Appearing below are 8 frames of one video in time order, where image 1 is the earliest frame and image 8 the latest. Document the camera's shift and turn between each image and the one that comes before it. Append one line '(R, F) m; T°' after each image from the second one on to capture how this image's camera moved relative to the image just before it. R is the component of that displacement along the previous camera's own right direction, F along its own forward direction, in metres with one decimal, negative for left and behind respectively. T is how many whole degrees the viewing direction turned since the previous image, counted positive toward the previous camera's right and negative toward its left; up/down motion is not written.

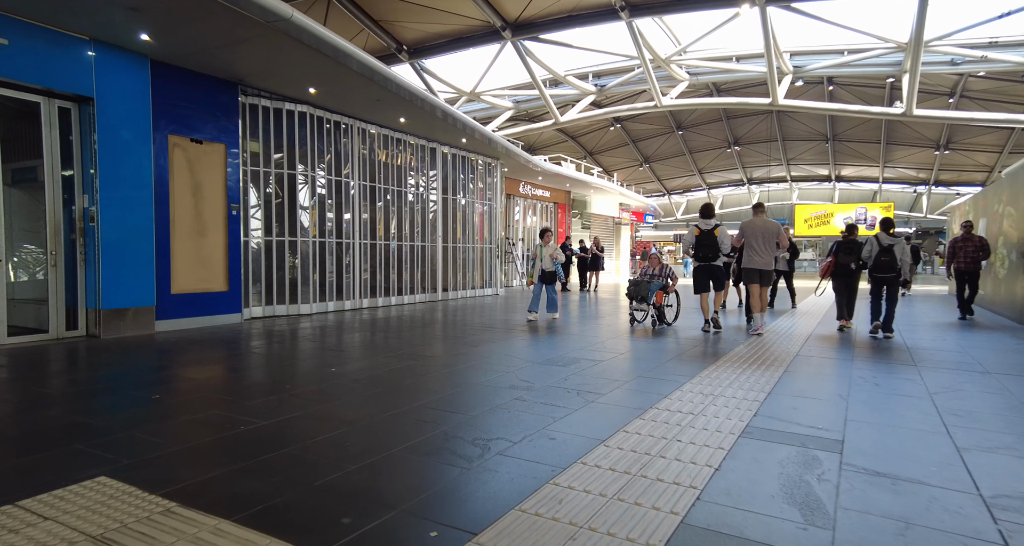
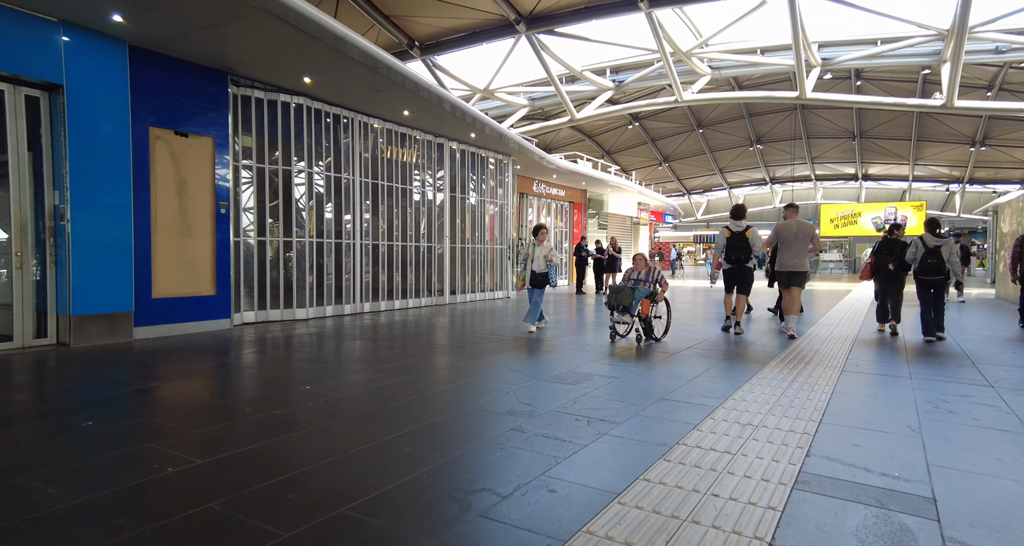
(+0.1, +0.7) m; -2°
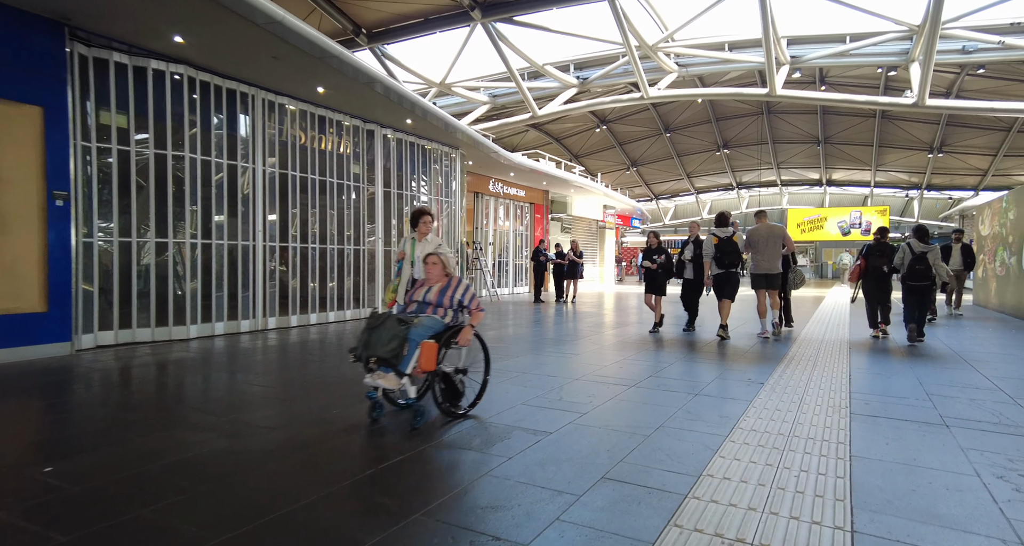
(+0.5, +1.4) m; +3°
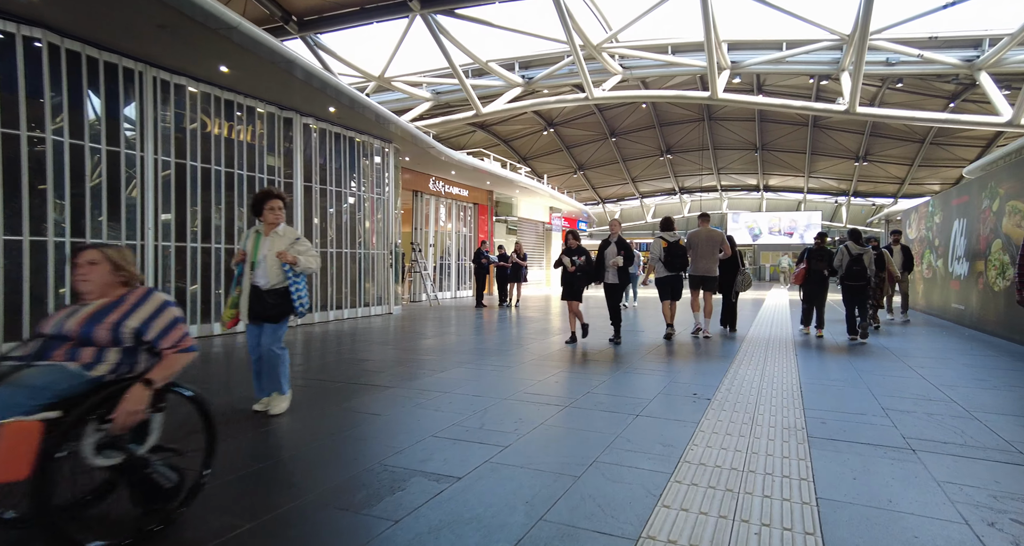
(+0.2, +0.6) m; +5°
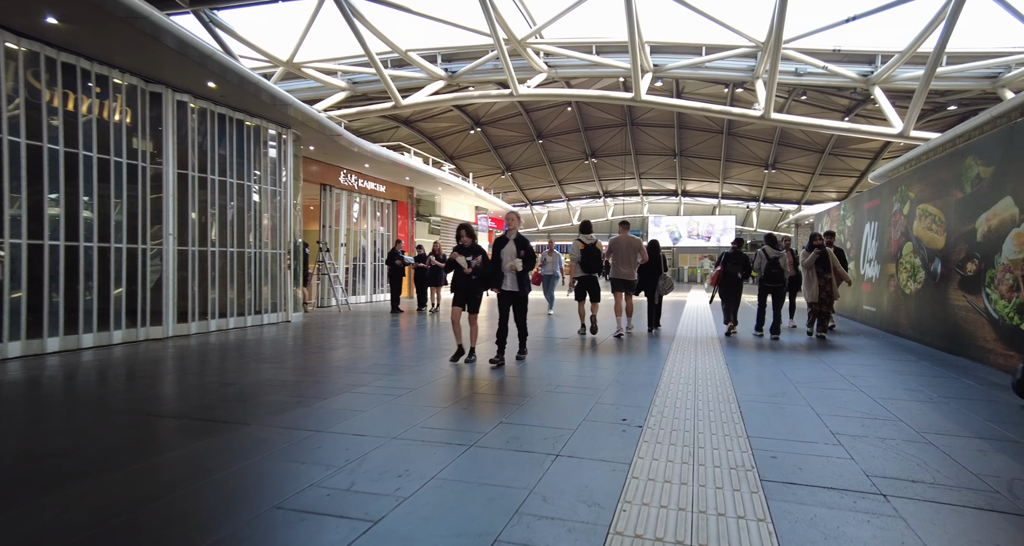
(+0.2, +0.8) m; +7°
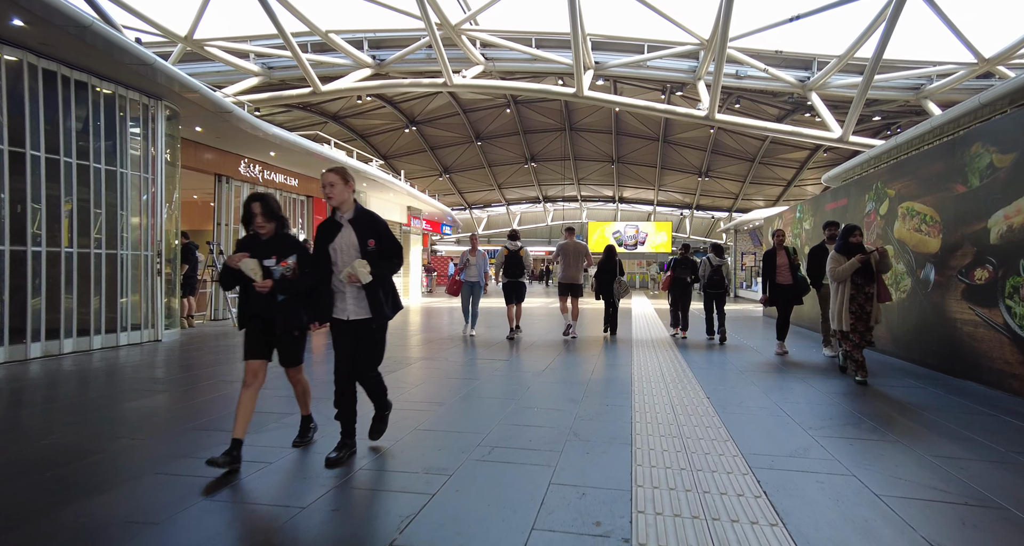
(+0.2, +1.7) m; +6°
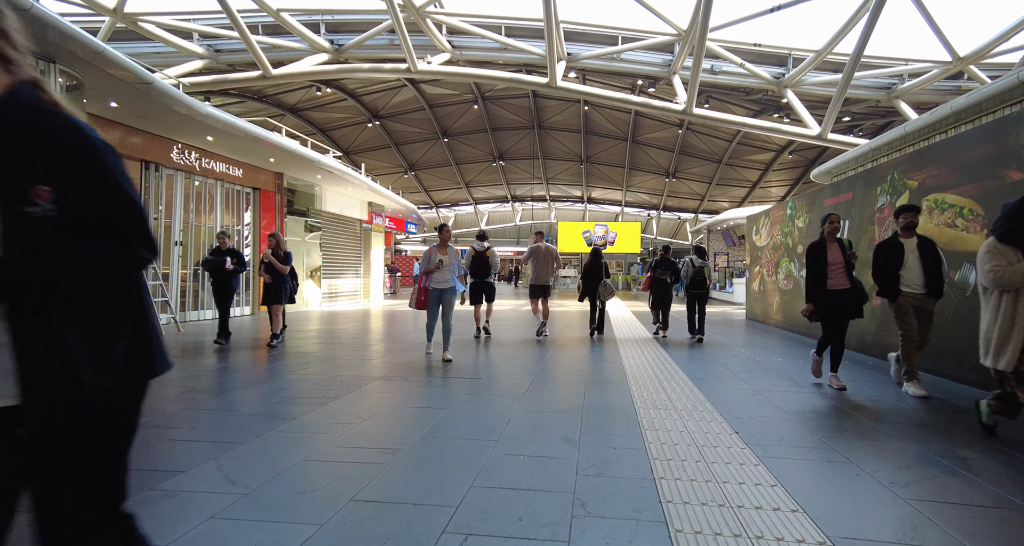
(-0.1, +1.3) m; +3°
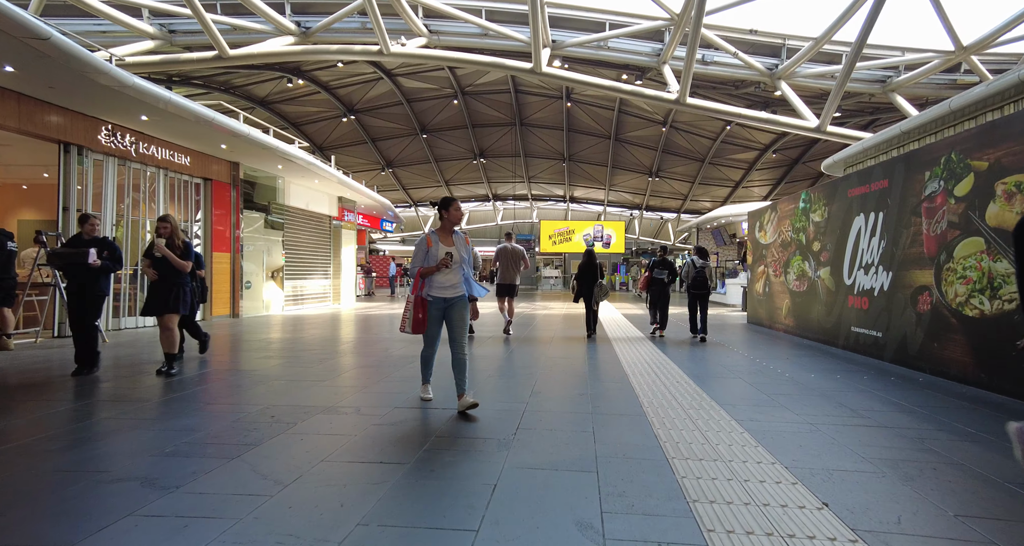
(0.0, +1.4) m; +2°
